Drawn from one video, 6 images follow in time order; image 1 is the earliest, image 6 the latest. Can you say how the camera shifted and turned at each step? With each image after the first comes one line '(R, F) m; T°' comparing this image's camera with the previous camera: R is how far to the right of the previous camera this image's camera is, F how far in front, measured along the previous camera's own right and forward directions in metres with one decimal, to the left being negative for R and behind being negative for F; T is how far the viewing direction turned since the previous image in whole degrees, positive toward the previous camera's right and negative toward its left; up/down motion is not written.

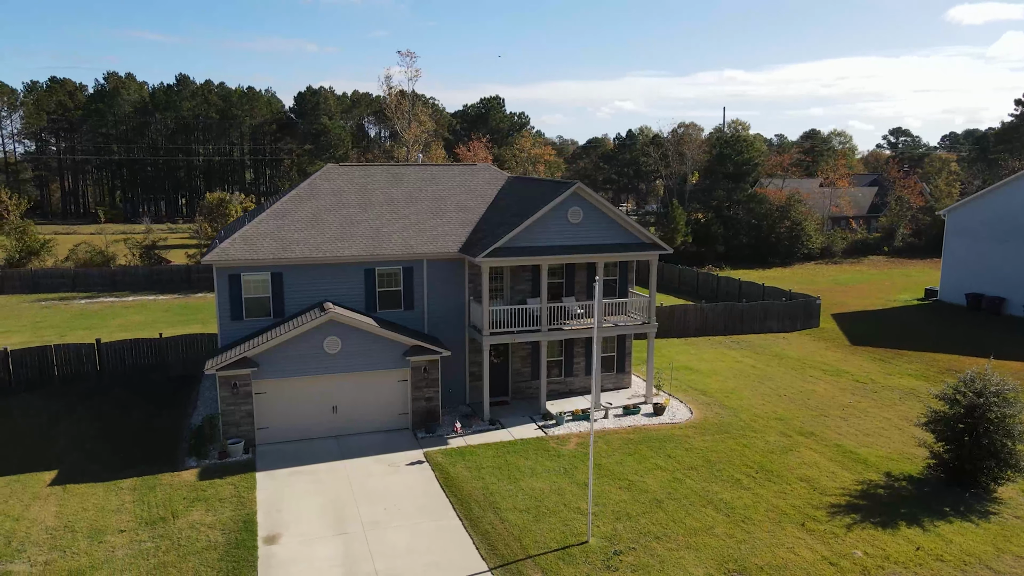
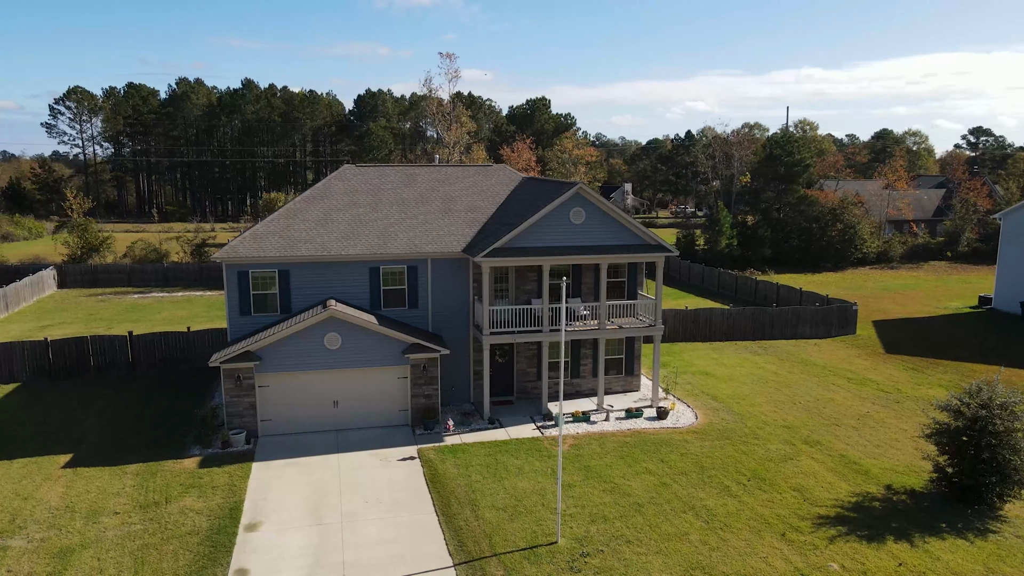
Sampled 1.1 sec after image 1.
(+1.6, 0.0) m; -5°
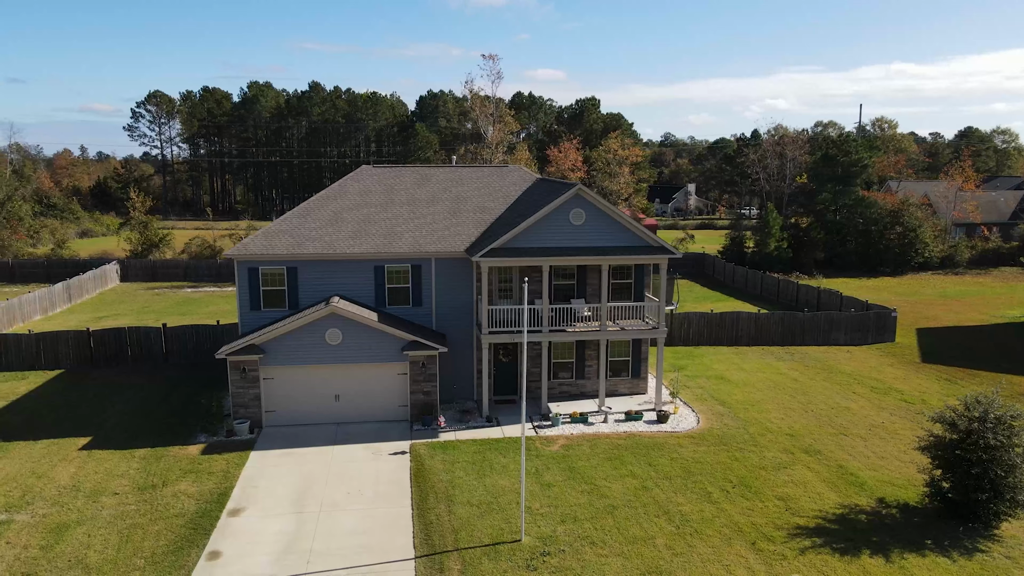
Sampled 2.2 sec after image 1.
(+1.8, -0.1) m; -5°
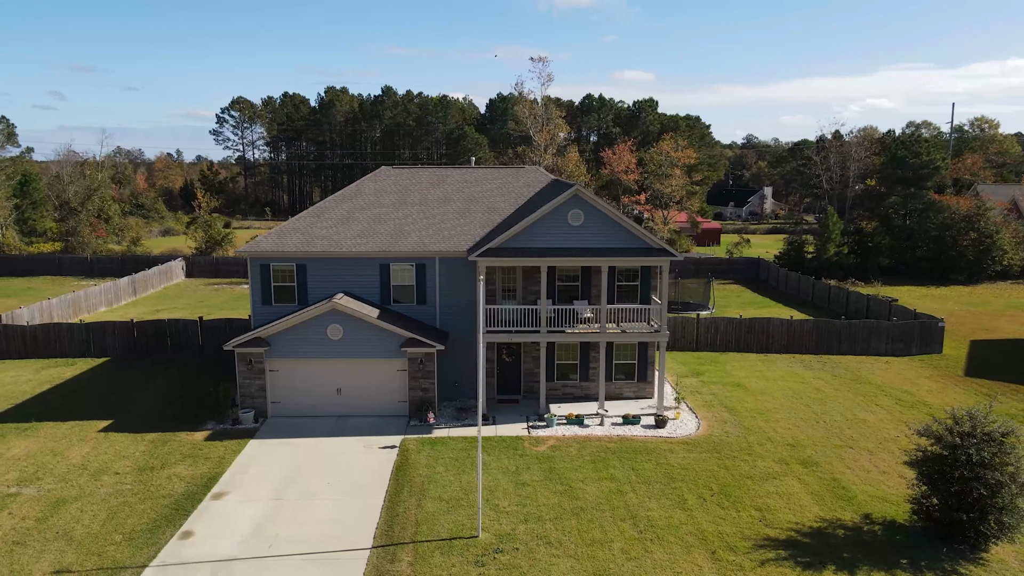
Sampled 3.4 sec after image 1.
(+2.1, 0.0) m; -6°
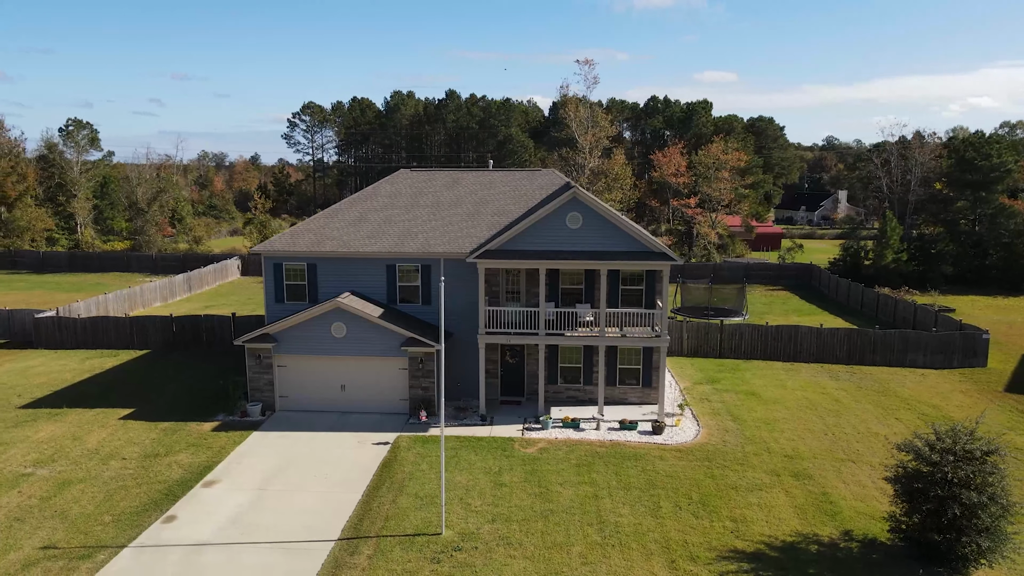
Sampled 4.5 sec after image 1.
(+1.9, 0.0) m; -5°
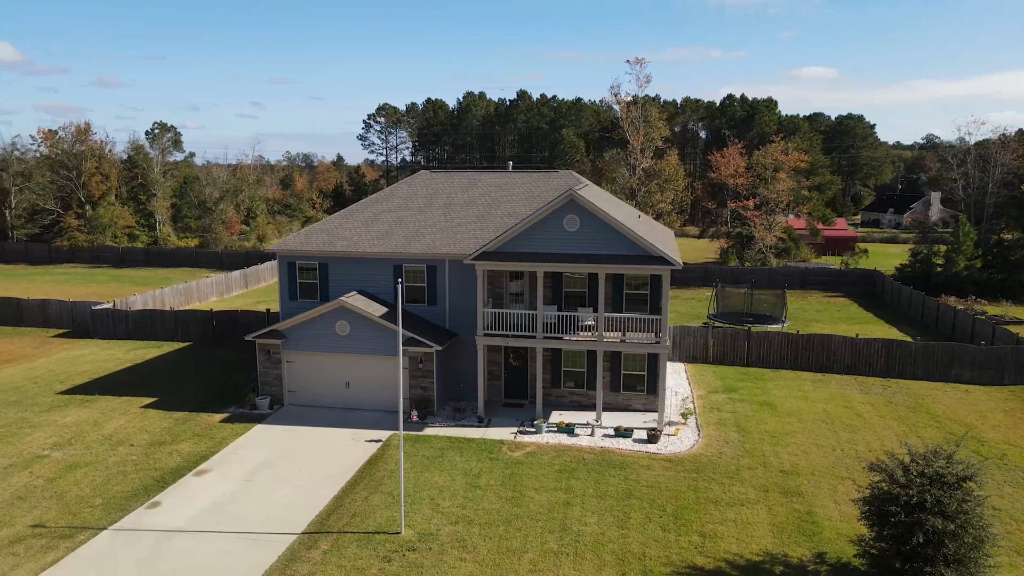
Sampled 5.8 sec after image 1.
(+2.2, +0.2) m; -6°
